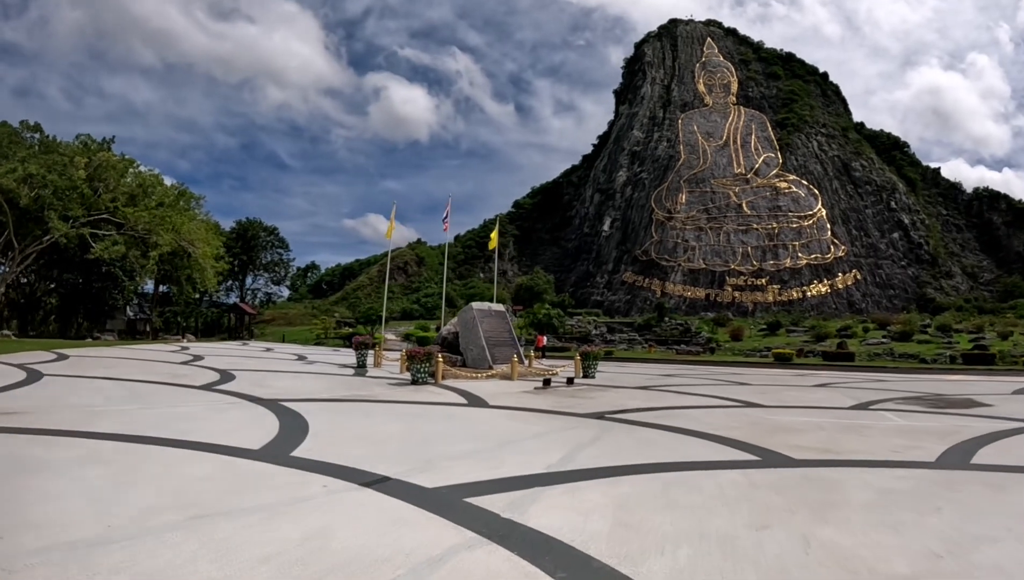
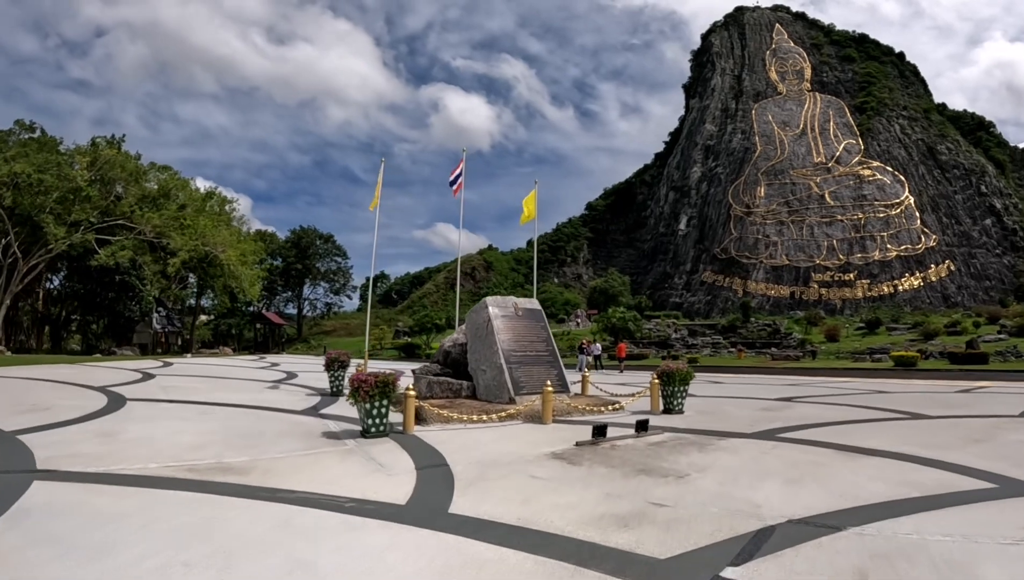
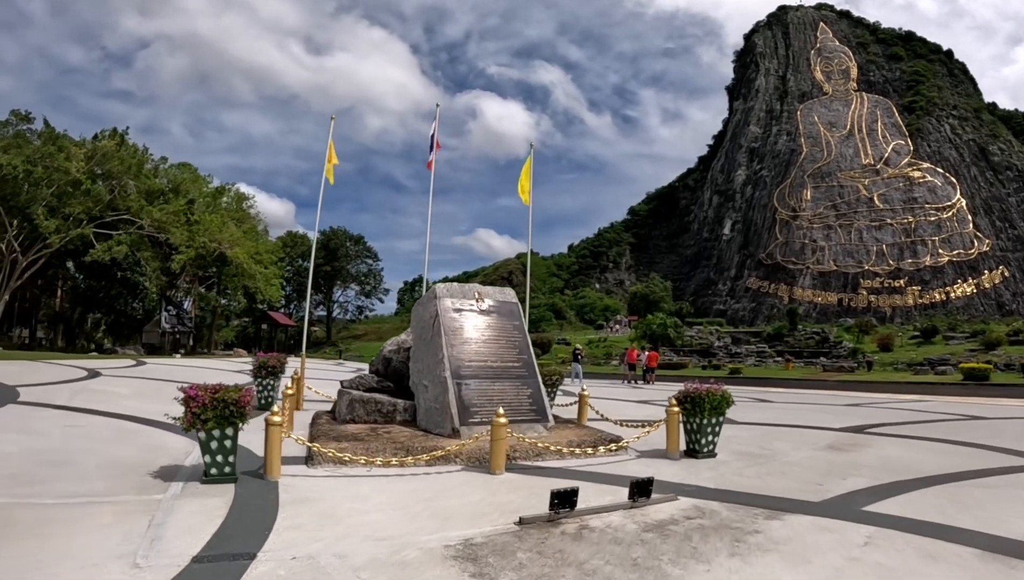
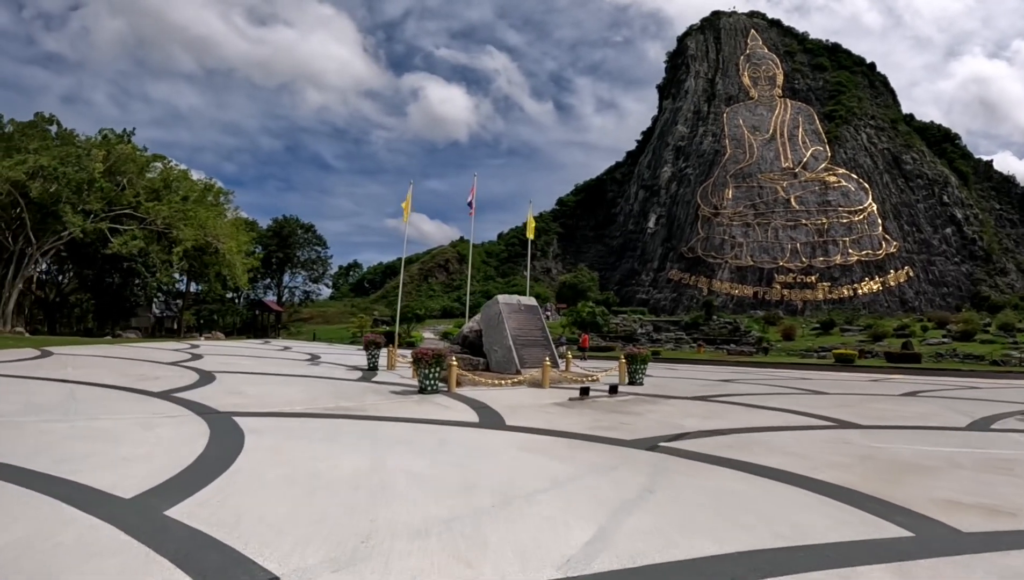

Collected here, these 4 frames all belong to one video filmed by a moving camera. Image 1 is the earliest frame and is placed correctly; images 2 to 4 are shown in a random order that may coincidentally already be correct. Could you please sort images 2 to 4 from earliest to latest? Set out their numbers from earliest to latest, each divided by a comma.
4, 2, 3
